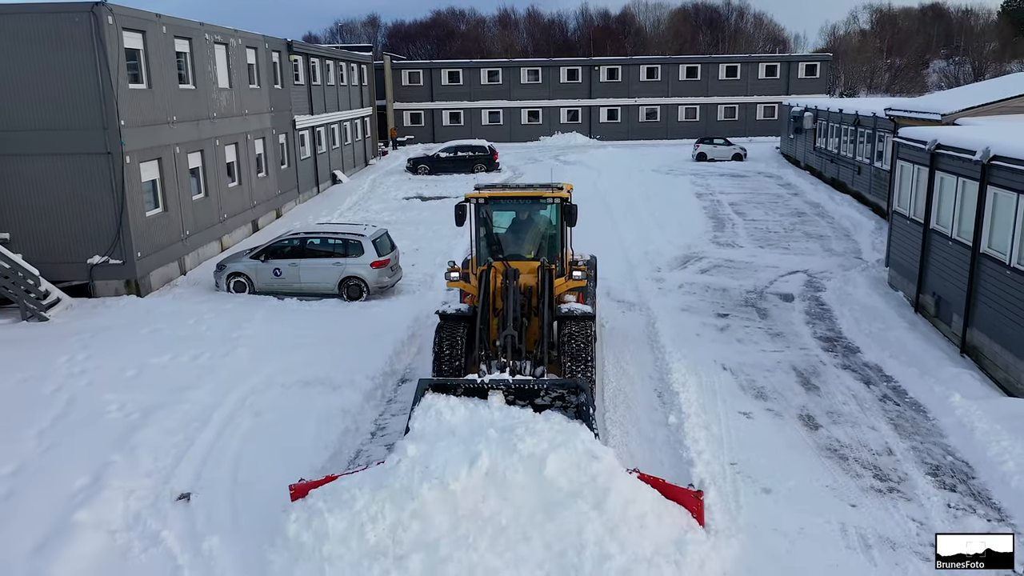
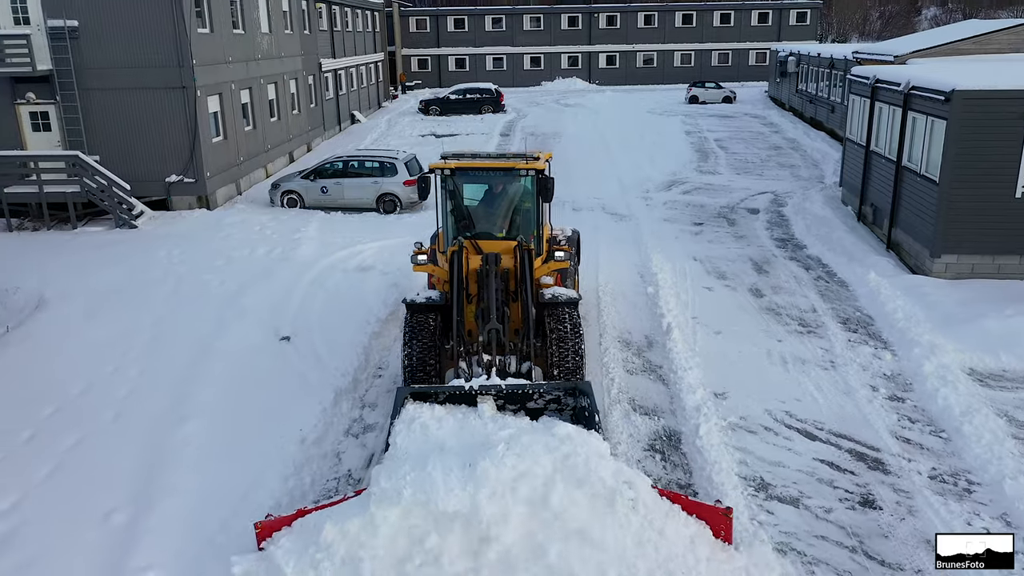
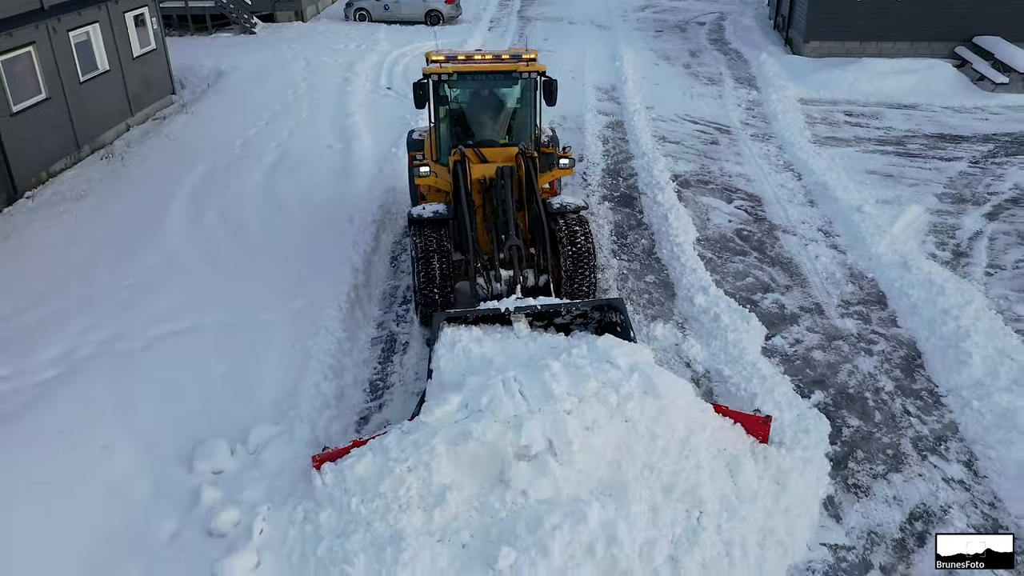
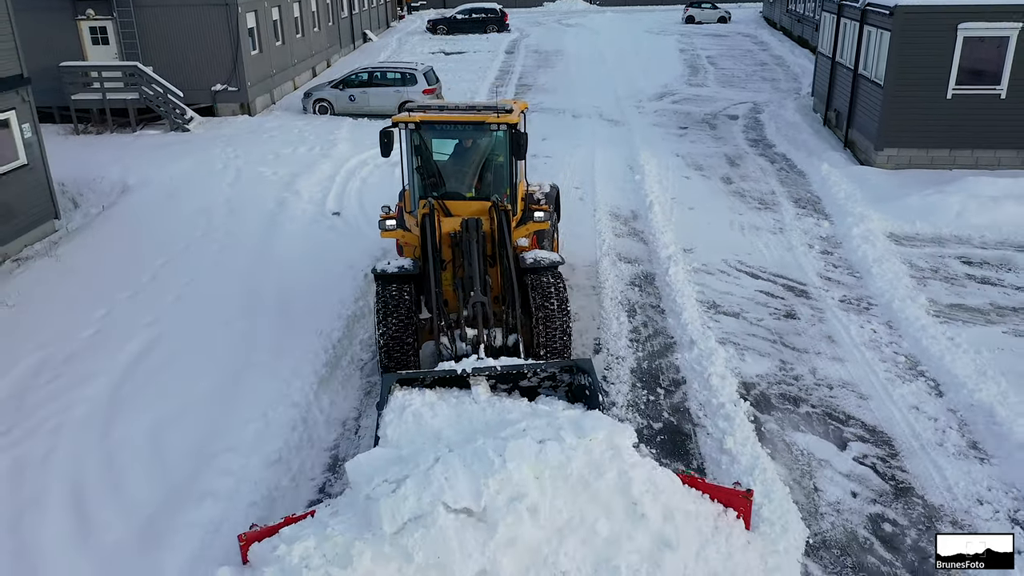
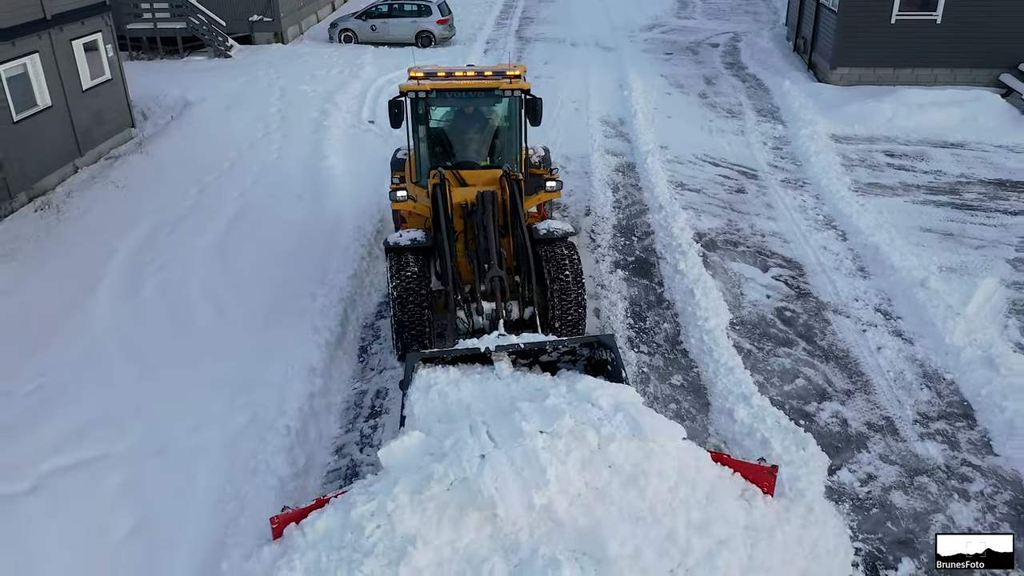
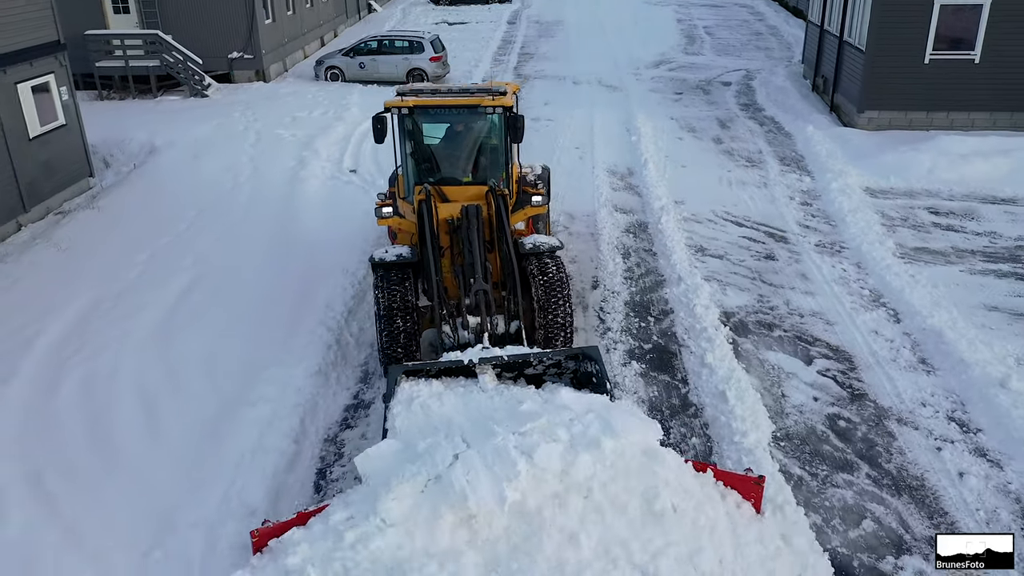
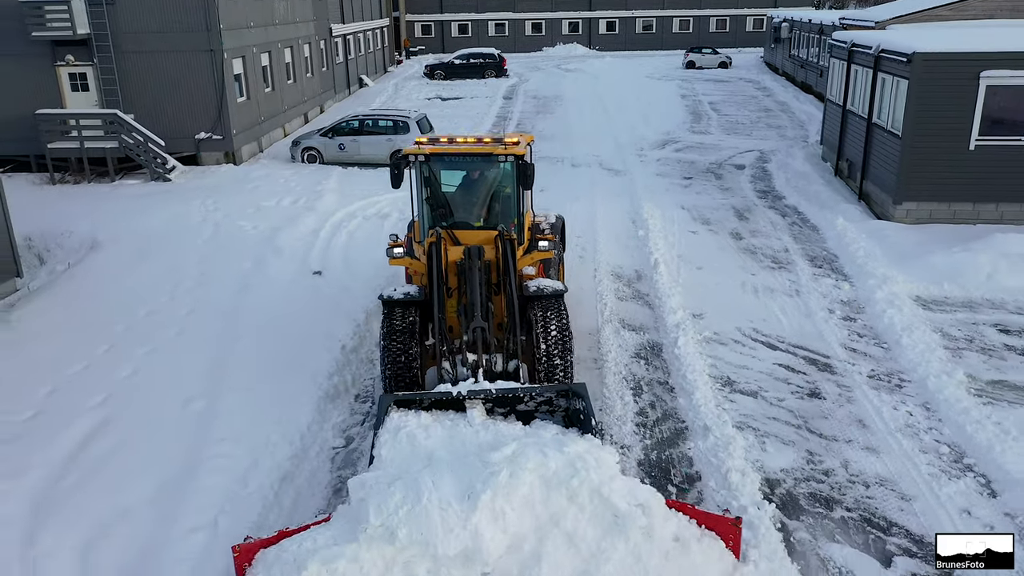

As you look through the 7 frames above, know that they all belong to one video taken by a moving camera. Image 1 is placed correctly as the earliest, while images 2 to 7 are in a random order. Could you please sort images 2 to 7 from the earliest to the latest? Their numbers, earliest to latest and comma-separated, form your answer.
2, 7, 4, 6, 5, 3
